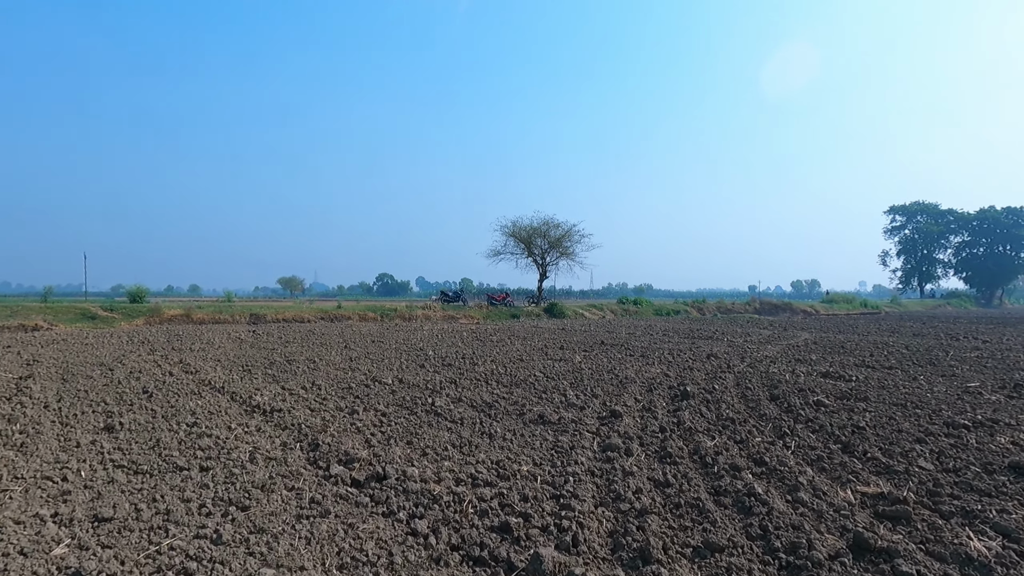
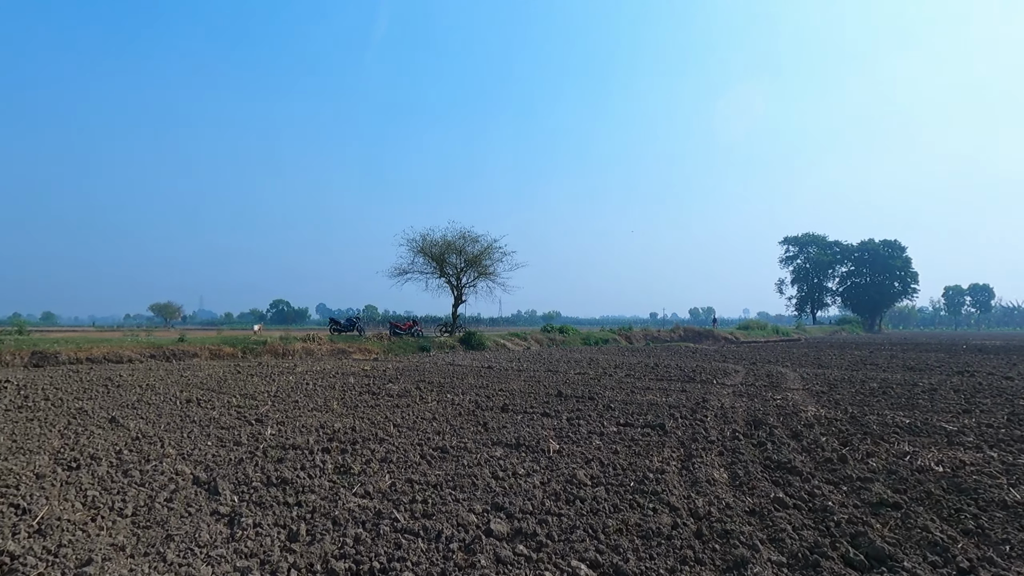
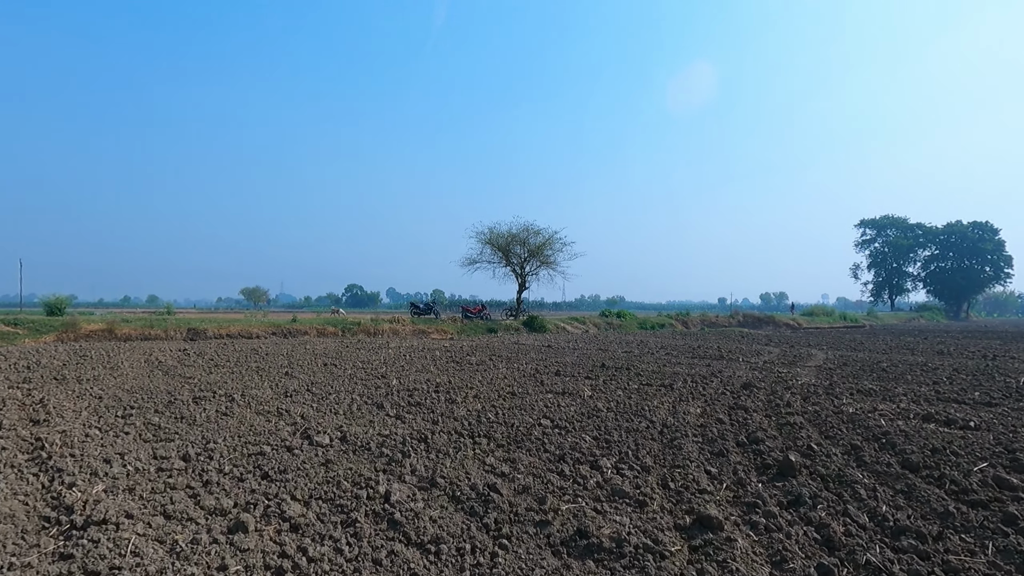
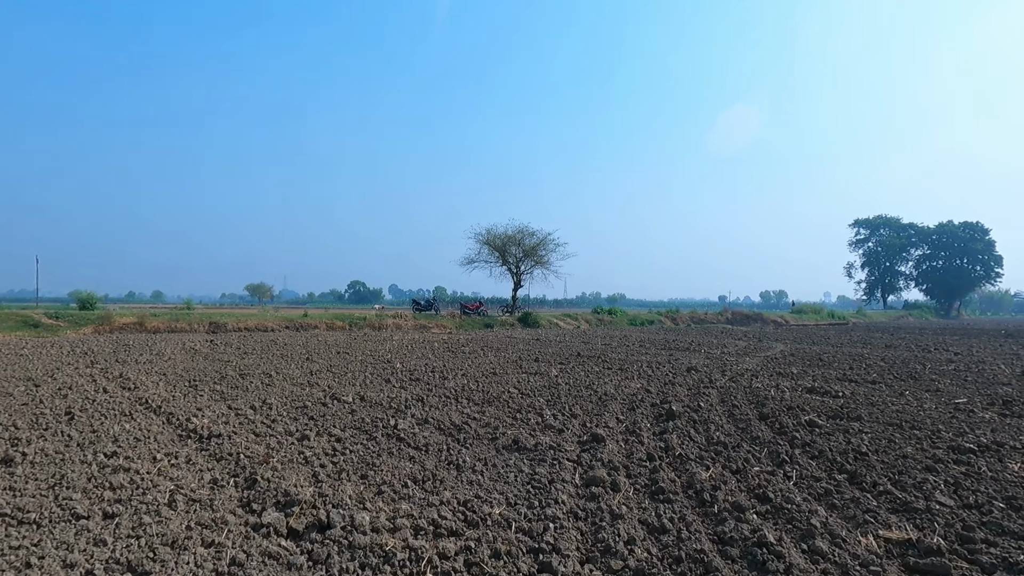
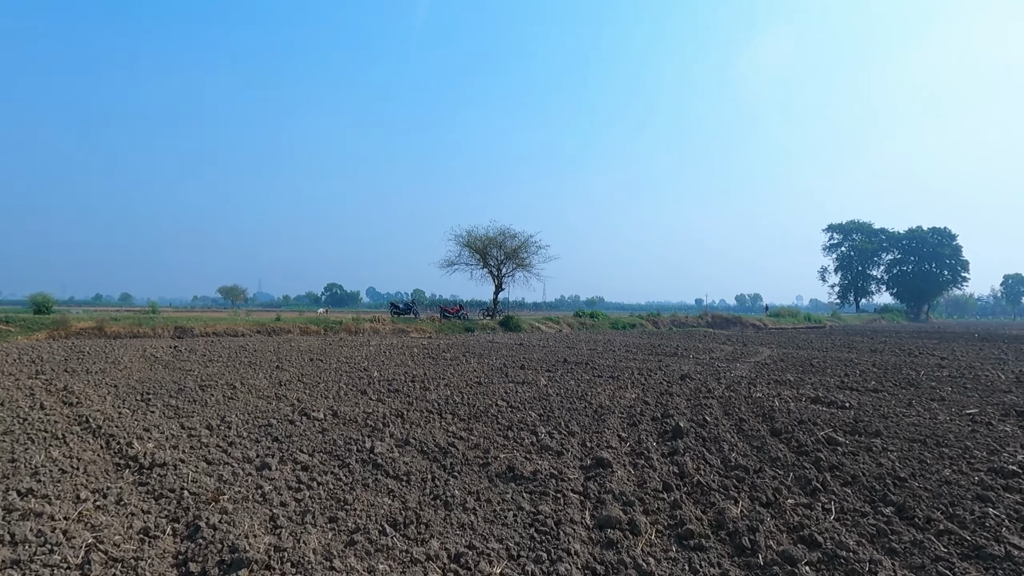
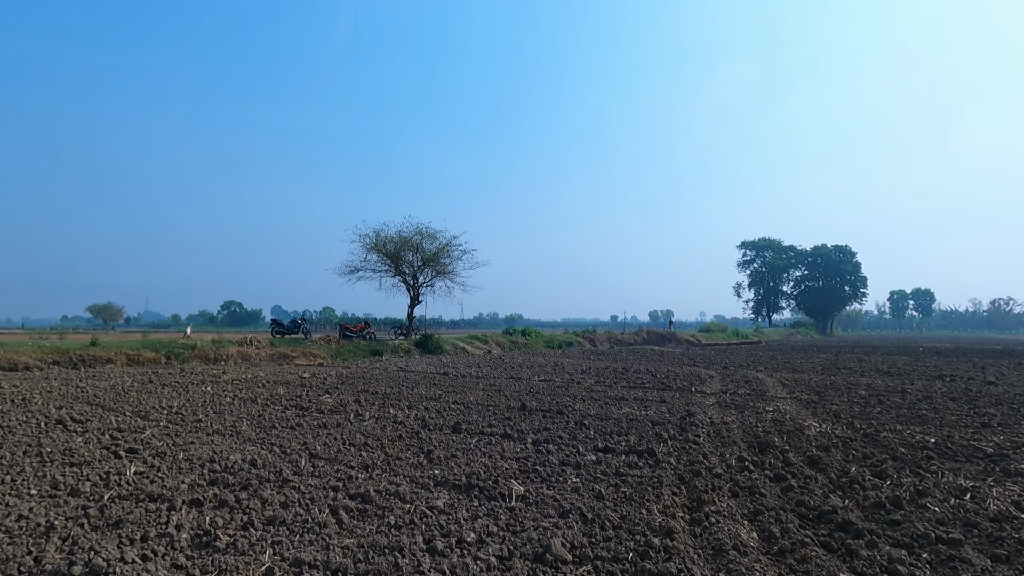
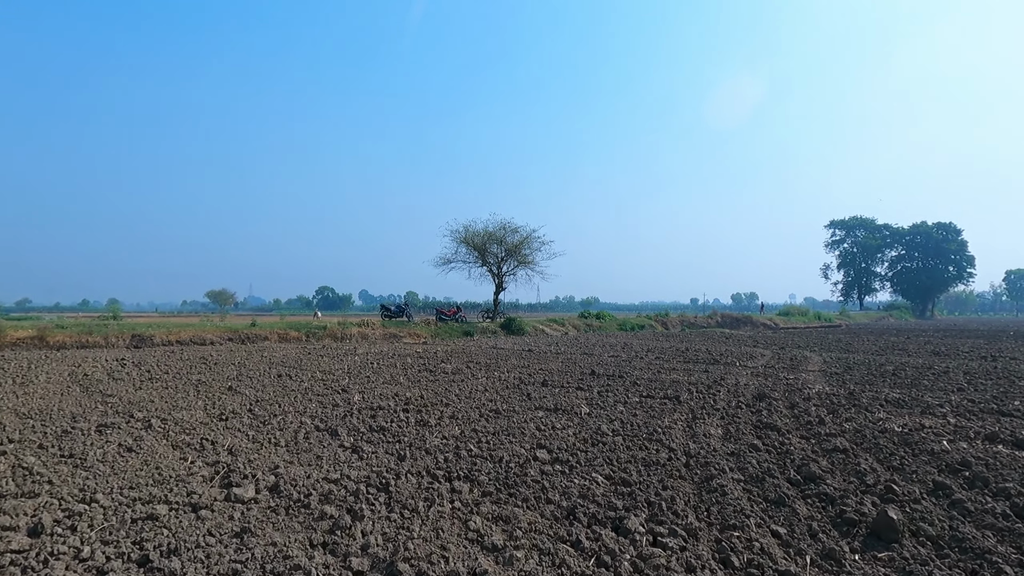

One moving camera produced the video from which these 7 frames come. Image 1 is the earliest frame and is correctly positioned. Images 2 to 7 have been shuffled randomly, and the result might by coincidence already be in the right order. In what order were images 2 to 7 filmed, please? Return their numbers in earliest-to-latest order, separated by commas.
4, 5, 3, 7, 2, 6
